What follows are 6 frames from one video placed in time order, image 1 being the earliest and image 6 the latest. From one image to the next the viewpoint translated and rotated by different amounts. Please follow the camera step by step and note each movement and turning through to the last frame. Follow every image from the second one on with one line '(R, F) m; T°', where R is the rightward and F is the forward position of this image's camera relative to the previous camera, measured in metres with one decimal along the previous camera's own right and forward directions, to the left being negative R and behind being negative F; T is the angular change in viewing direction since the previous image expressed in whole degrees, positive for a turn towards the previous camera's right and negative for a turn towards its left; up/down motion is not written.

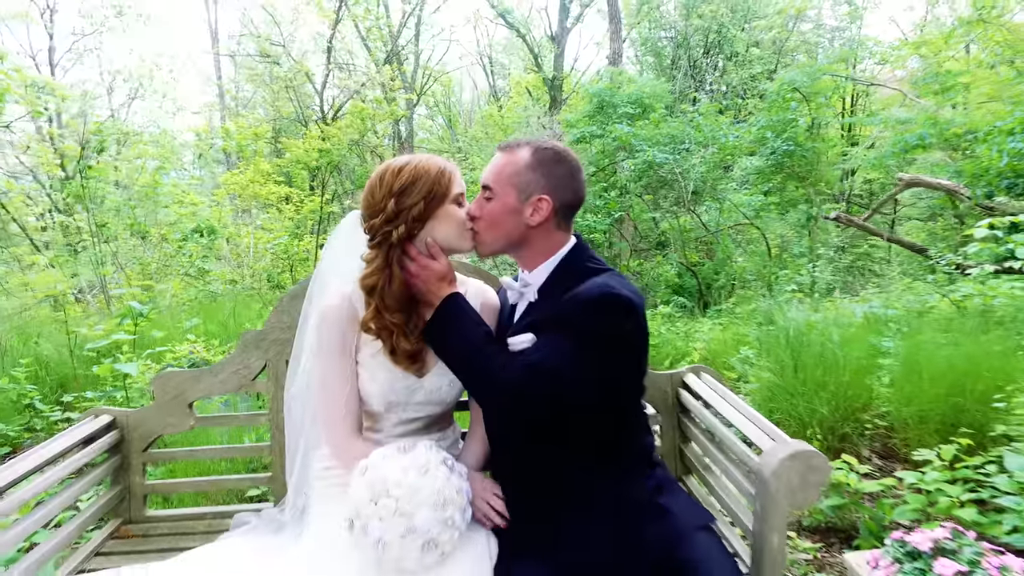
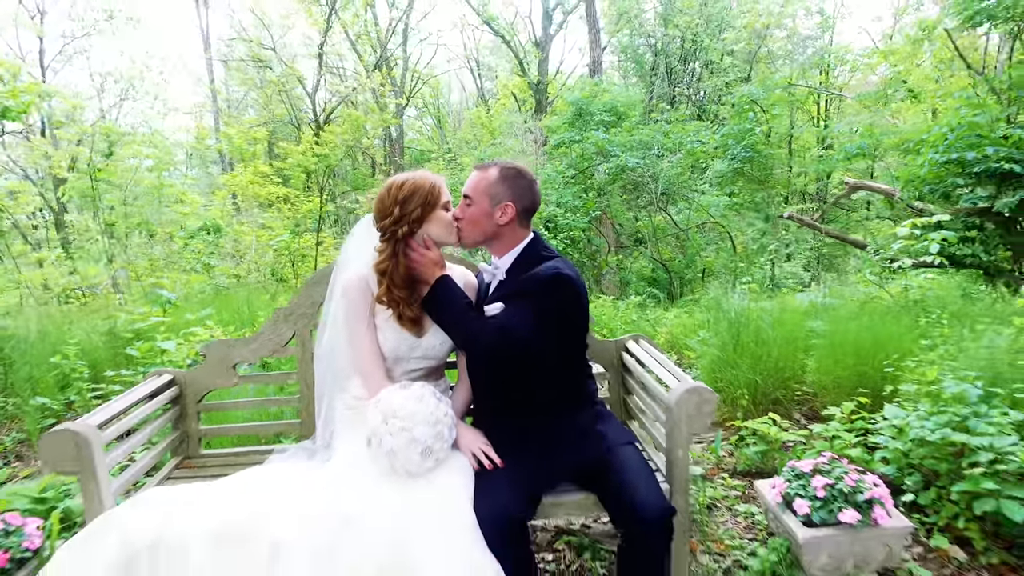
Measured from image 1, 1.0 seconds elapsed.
(0.0, -0.5) m; +1°
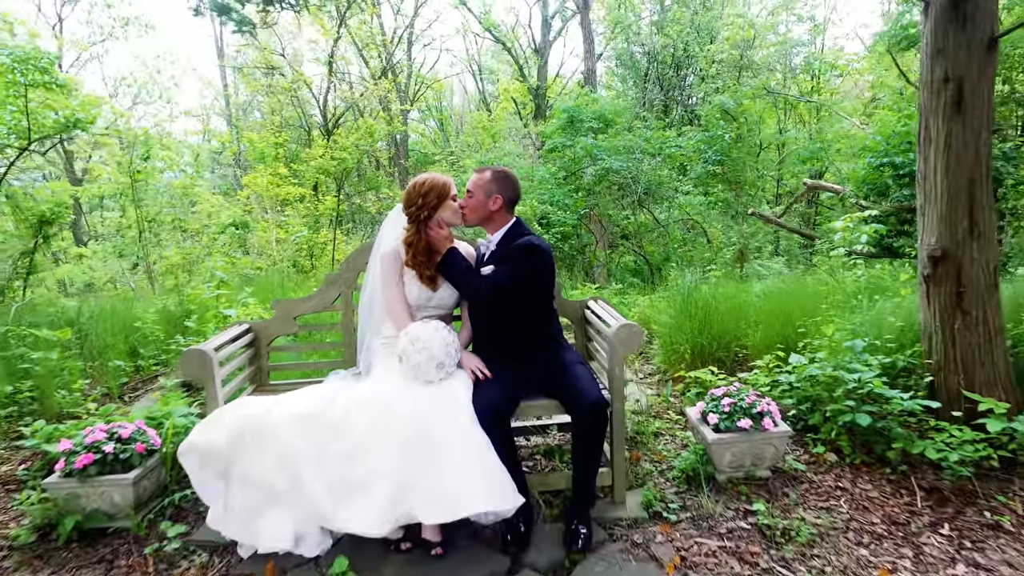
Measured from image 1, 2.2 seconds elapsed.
(0.0, -0.7) m; 0°
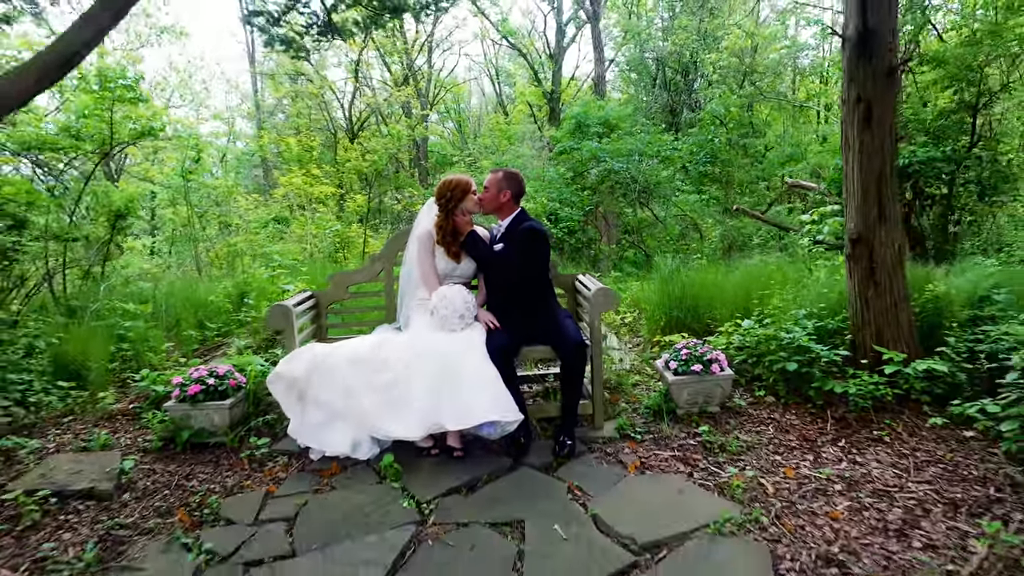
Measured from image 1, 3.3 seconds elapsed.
(+0.1, -0.8) m; -1°
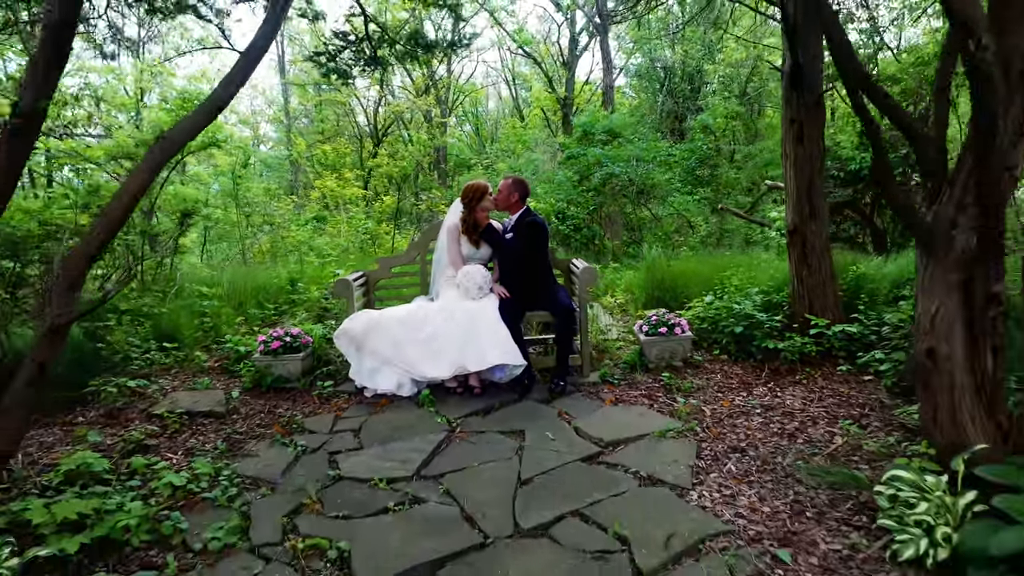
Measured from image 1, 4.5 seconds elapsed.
(+0.1, -1.0) m; -1°
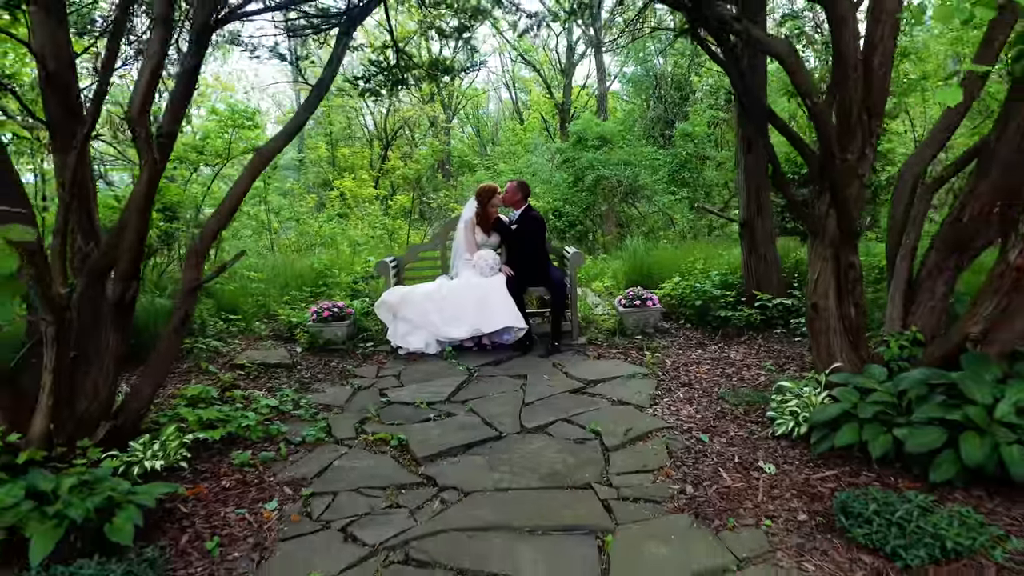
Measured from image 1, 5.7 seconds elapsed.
(0.0, -1.0) m; 0°
